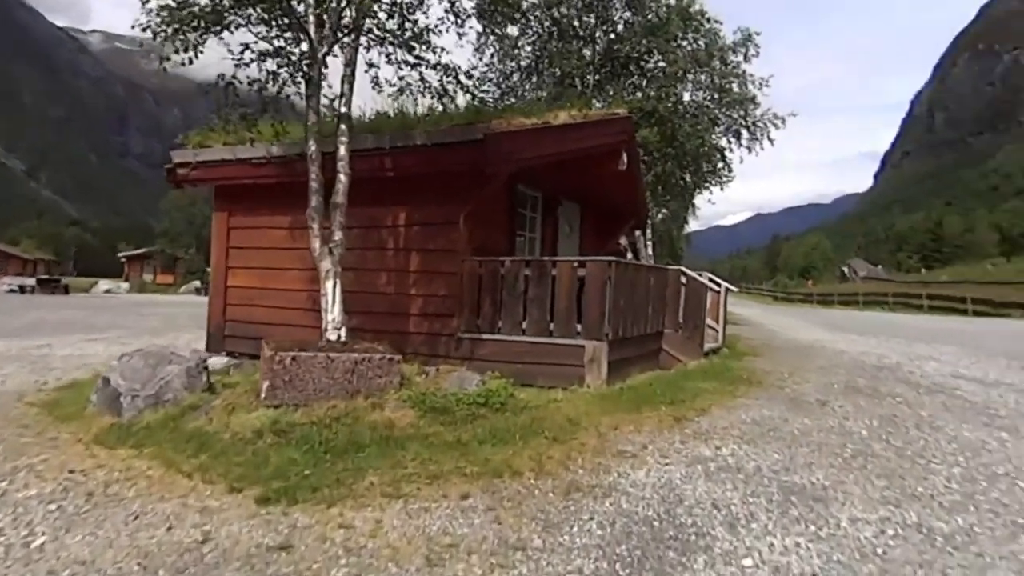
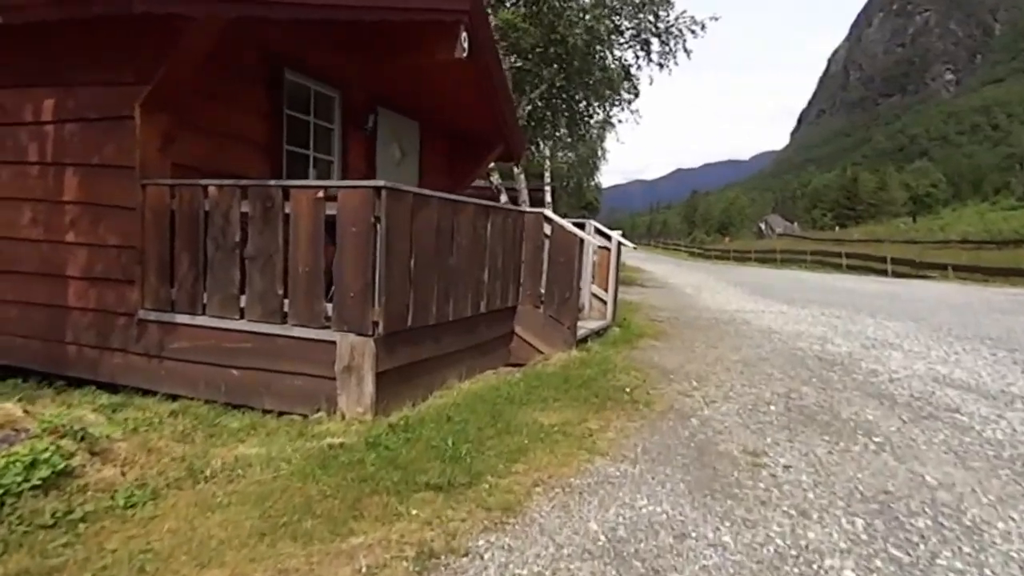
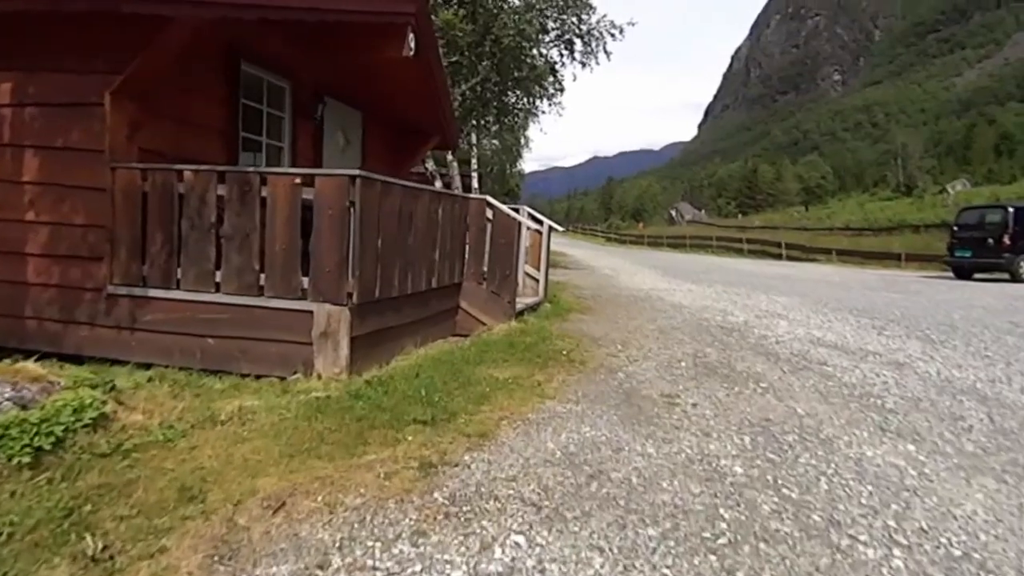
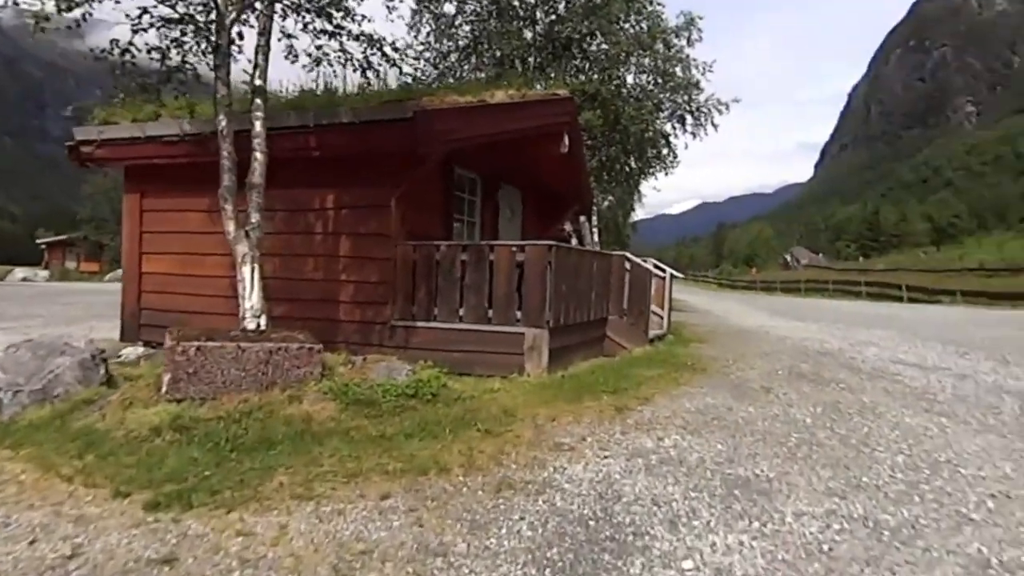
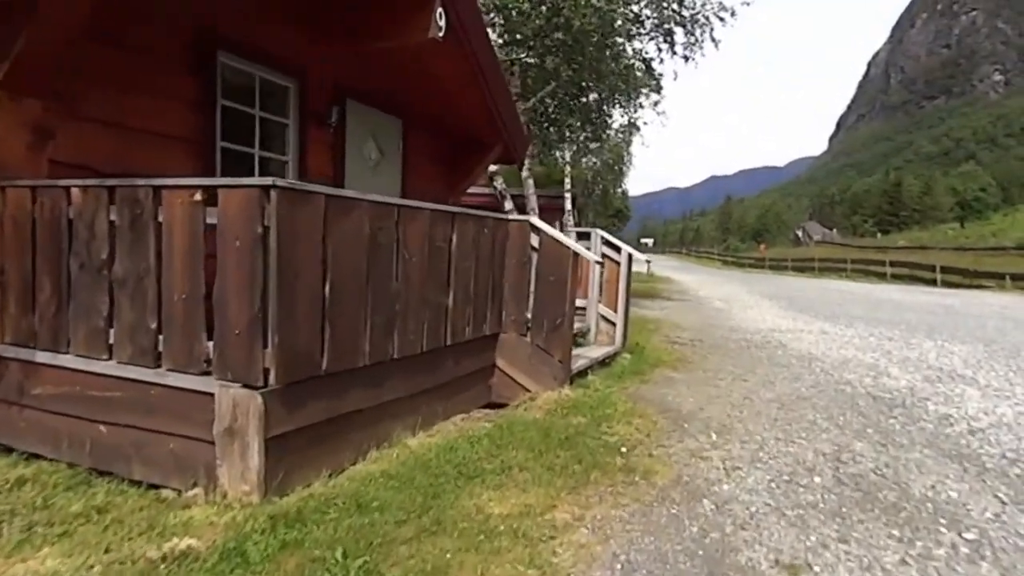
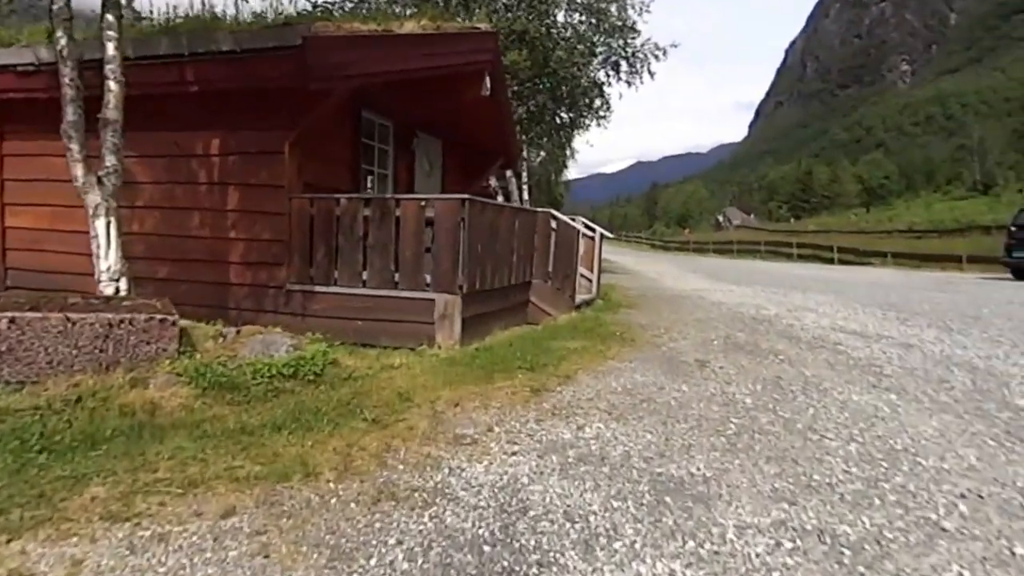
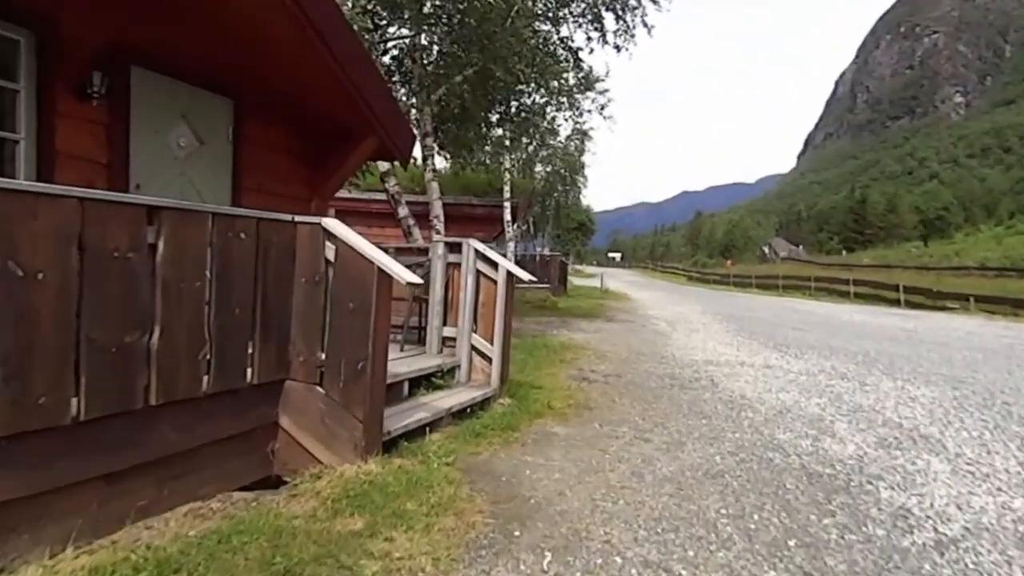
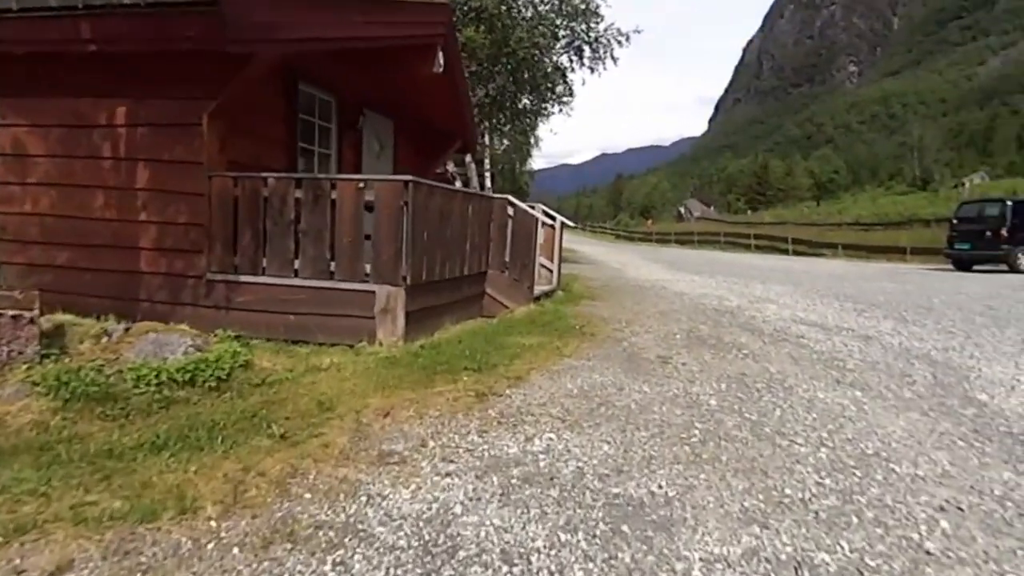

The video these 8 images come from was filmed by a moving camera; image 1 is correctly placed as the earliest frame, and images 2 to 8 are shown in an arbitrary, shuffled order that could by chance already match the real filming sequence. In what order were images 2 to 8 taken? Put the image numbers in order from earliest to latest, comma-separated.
4, 6, 8, 3, 2, 5, 7
